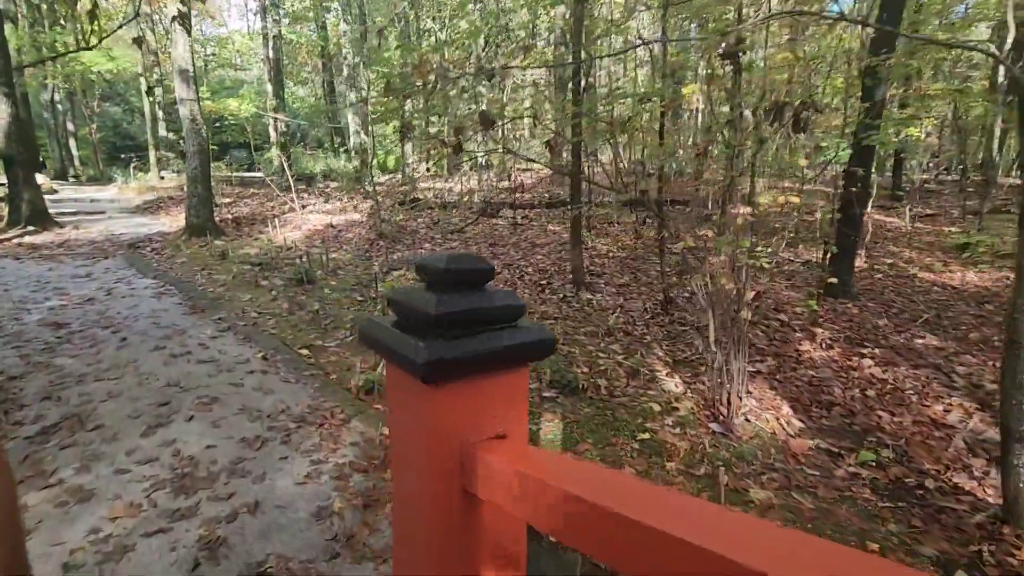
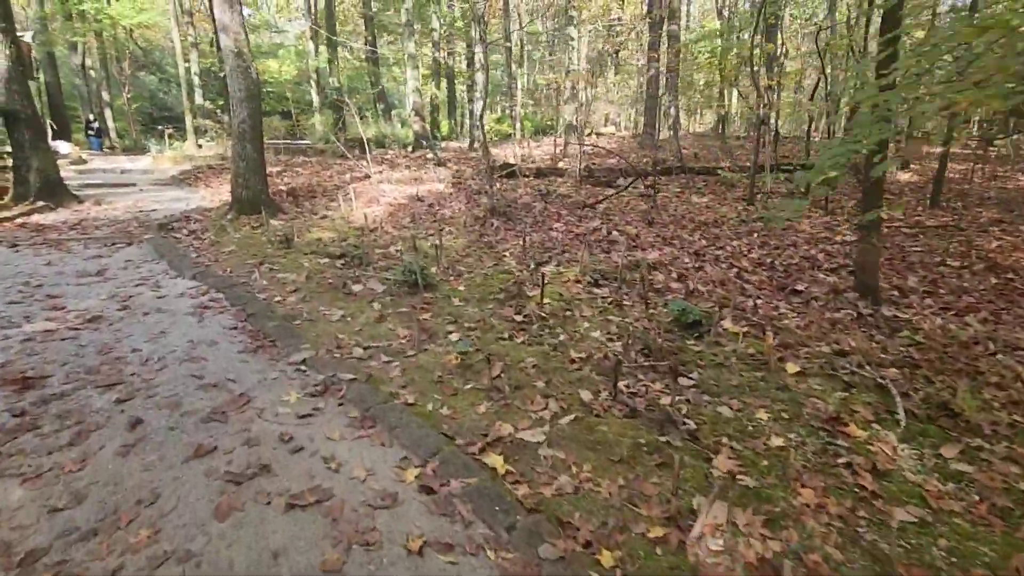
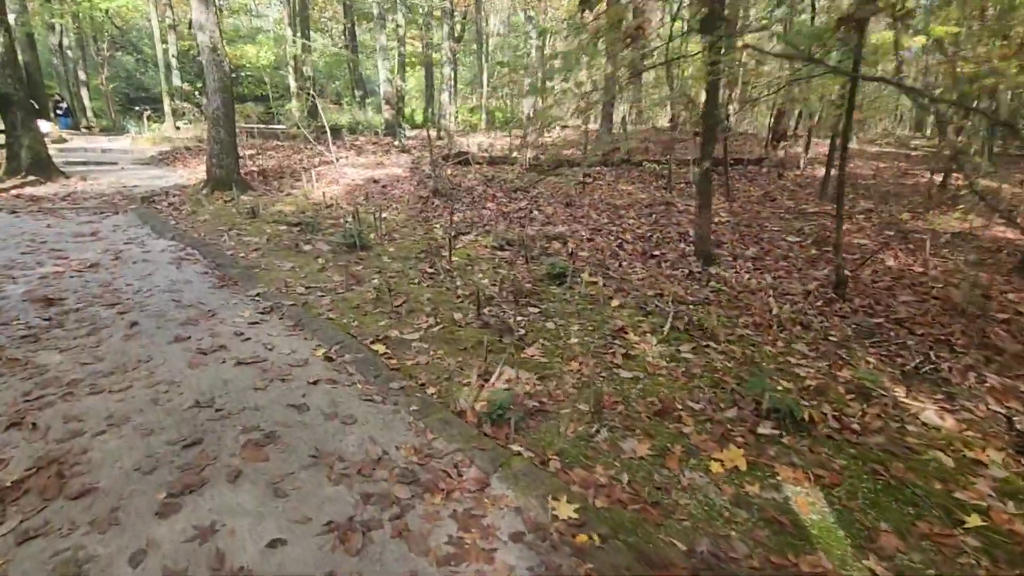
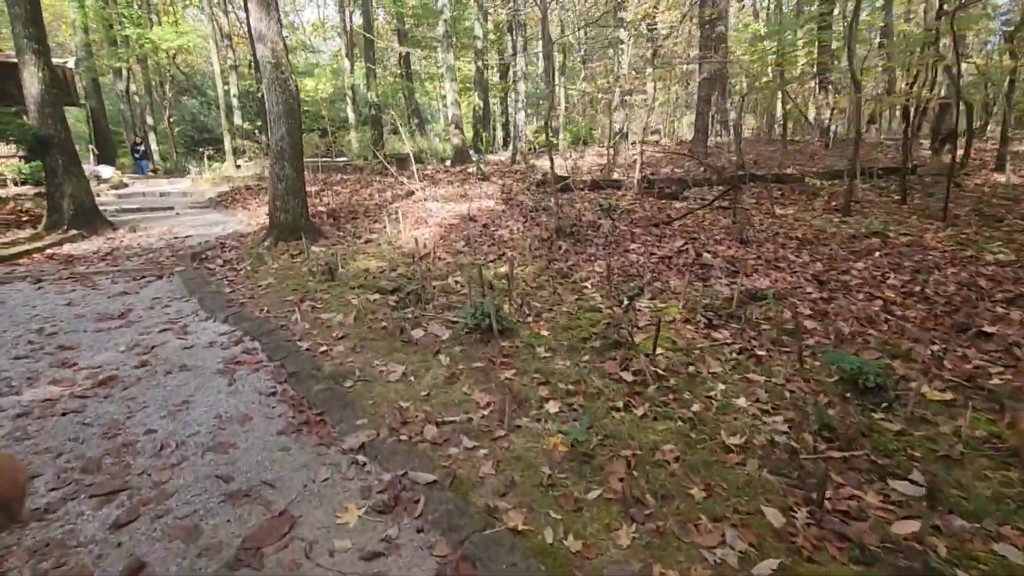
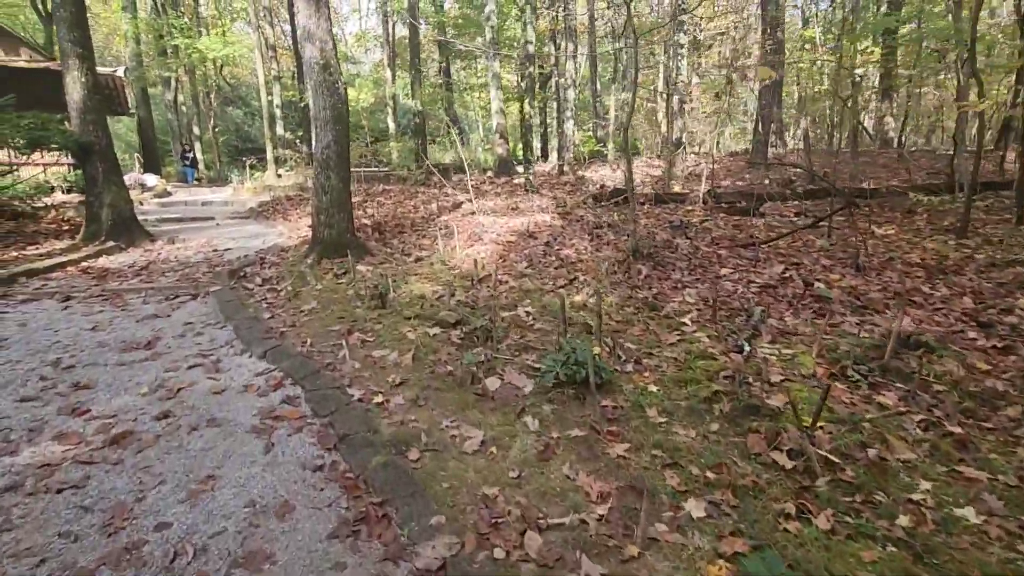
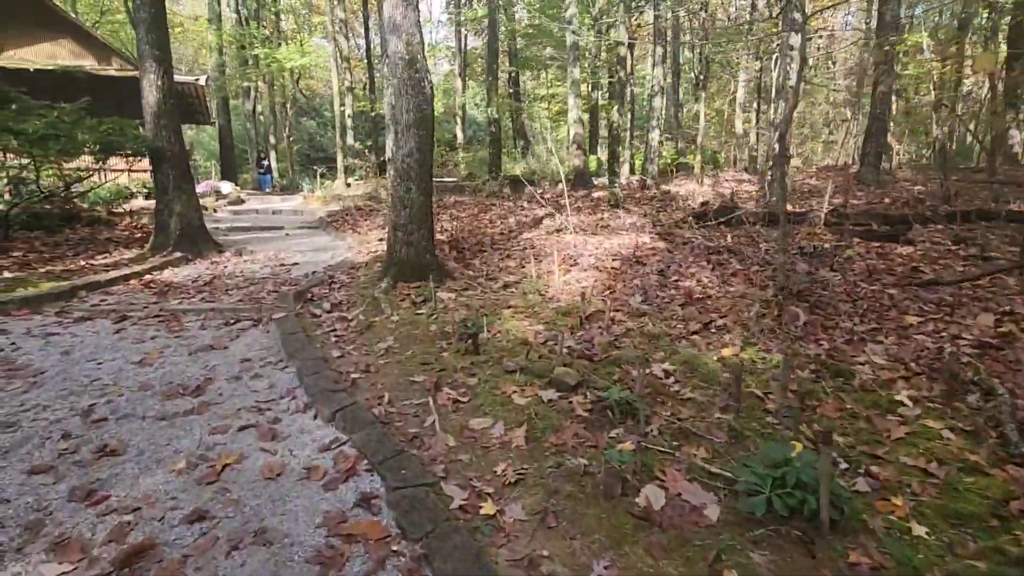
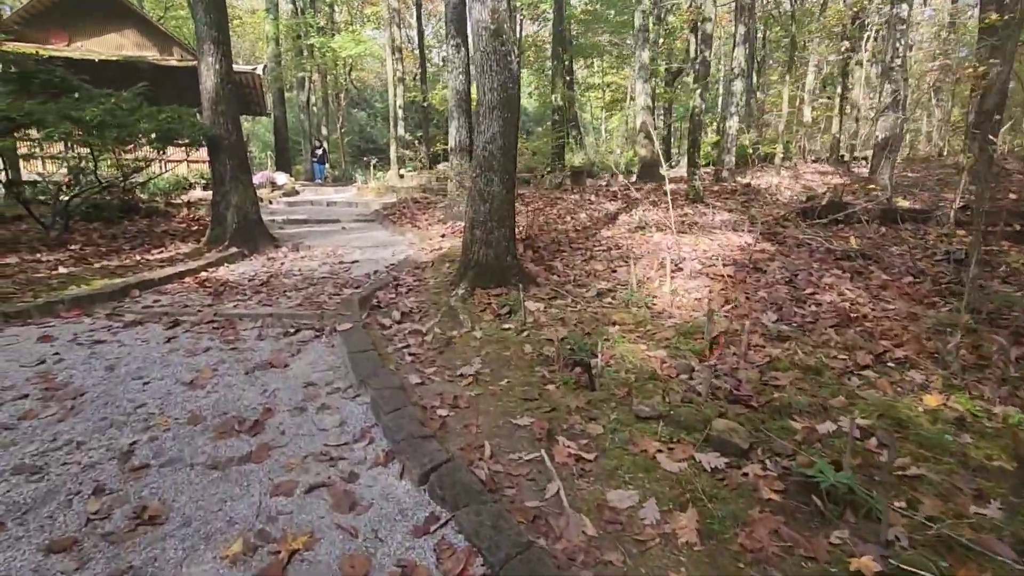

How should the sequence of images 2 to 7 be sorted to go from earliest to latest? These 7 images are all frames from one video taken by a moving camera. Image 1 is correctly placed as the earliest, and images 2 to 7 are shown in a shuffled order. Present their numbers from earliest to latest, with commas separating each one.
3, 2, 4, 5, 6, 7
